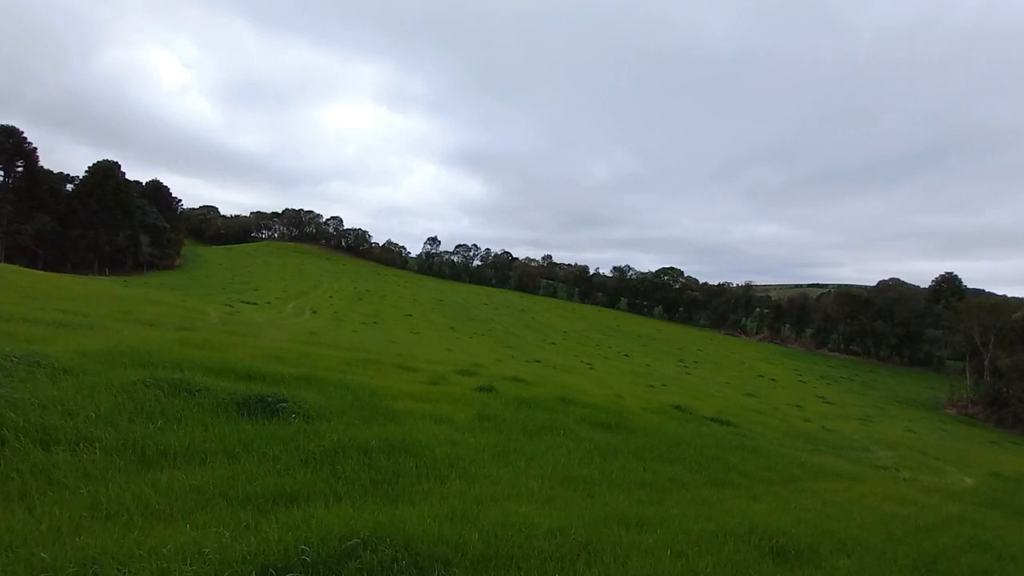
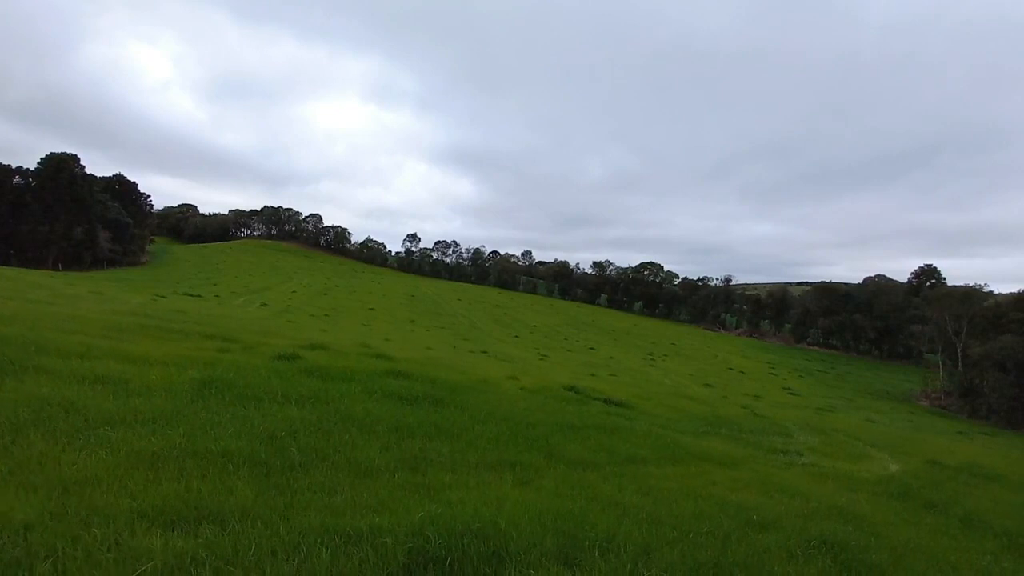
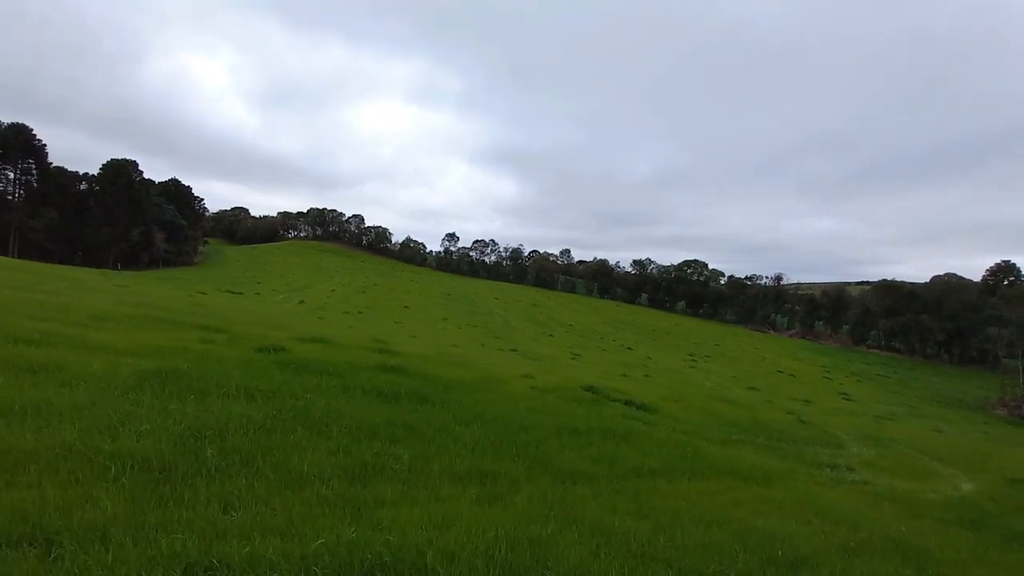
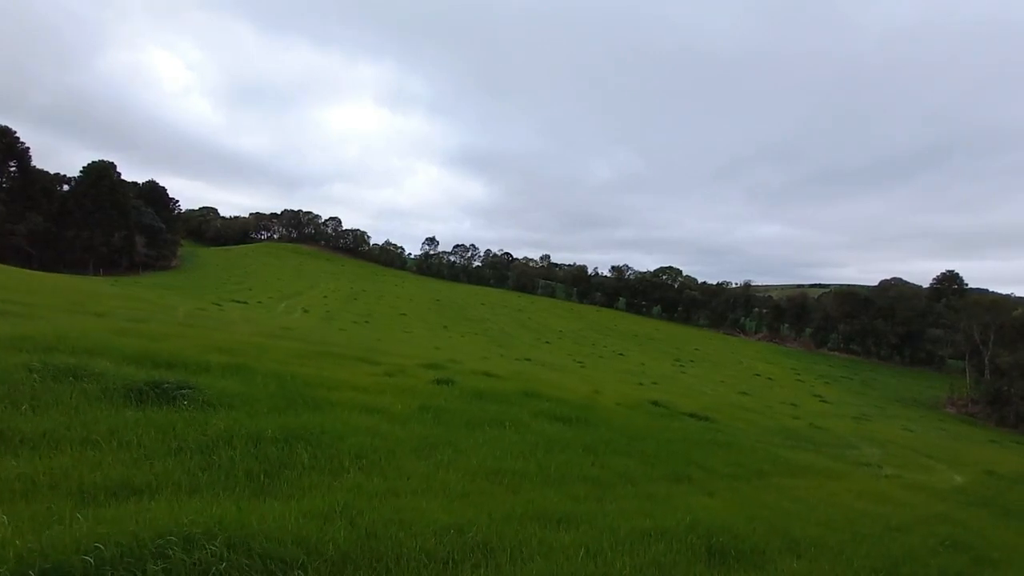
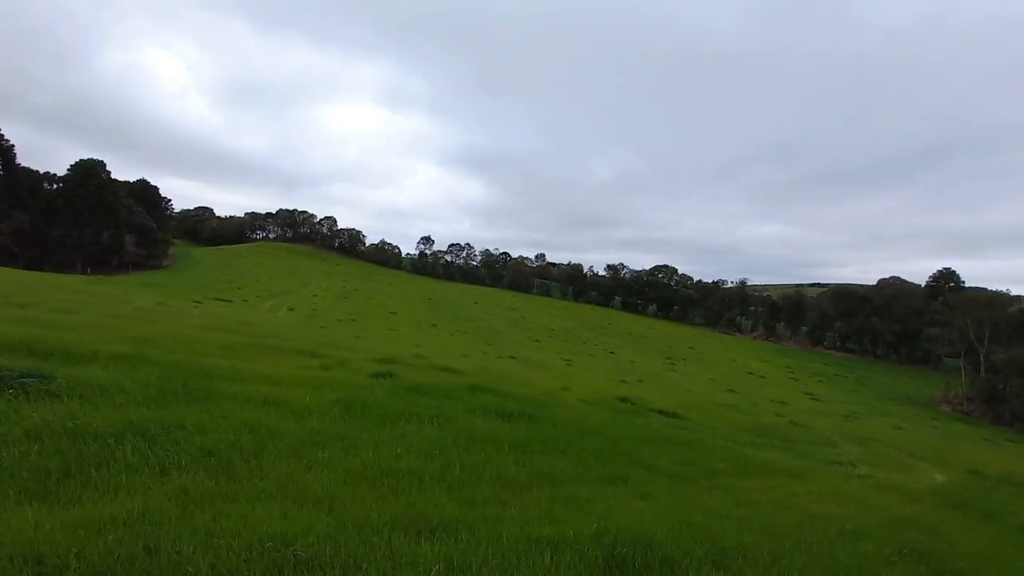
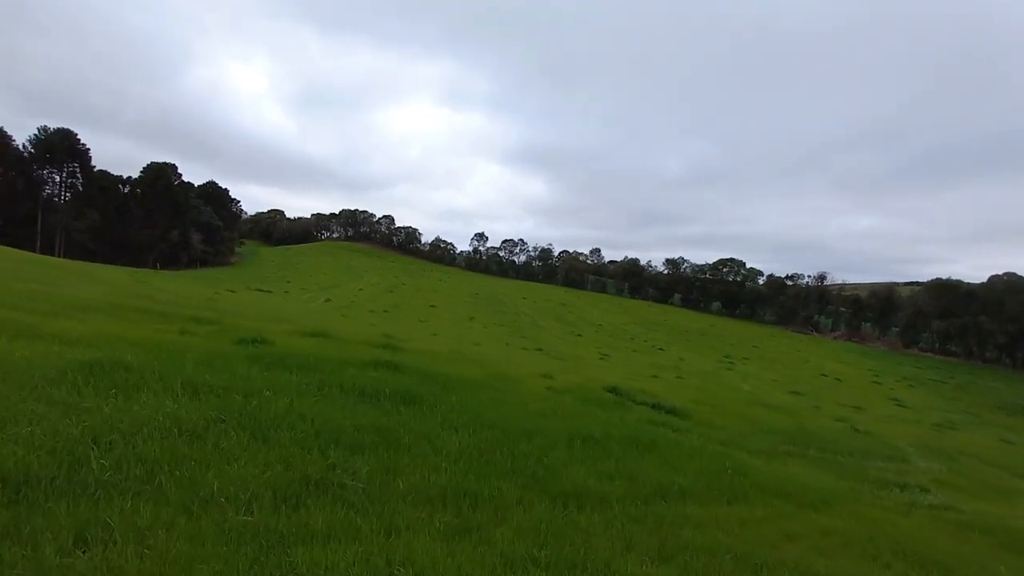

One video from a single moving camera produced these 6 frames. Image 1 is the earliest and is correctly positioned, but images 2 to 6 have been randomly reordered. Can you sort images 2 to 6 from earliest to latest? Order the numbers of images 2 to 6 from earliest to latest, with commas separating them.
4, 5, 2, 3, 6
